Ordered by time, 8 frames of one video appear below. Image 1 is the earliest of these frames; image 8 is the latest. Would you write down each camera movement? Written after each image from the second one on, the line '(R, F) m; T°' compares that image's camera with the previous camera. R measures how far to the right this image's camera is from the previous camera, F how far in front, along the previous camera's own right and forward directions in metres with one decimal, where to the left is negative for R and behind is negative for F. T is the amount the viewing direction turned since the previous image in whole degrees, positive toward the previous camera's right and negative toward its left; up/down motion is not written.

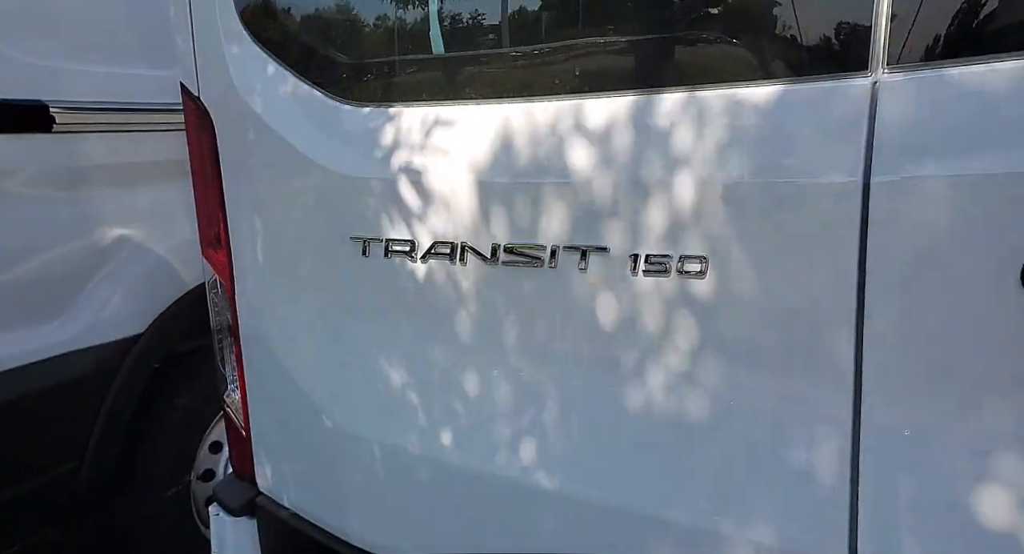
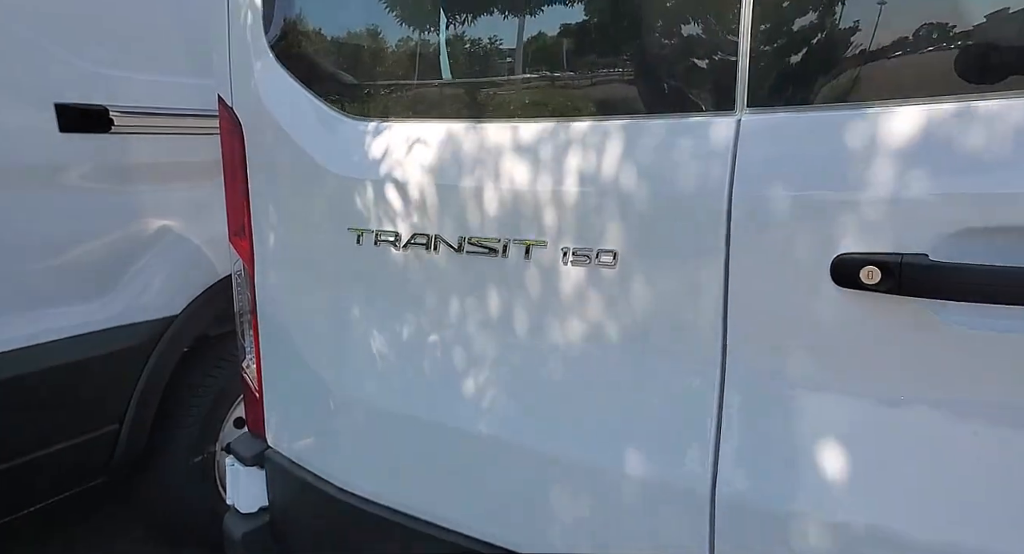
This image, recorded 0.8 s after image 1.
(+0.1, -0.2) m; -3°
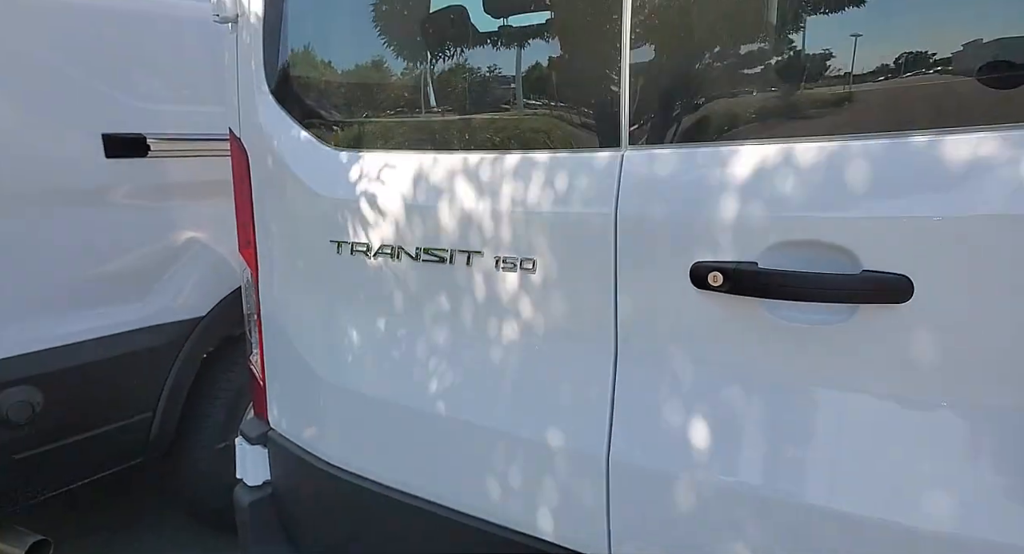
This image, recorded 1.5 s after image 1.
(+0.2, -0.2) m; -3°
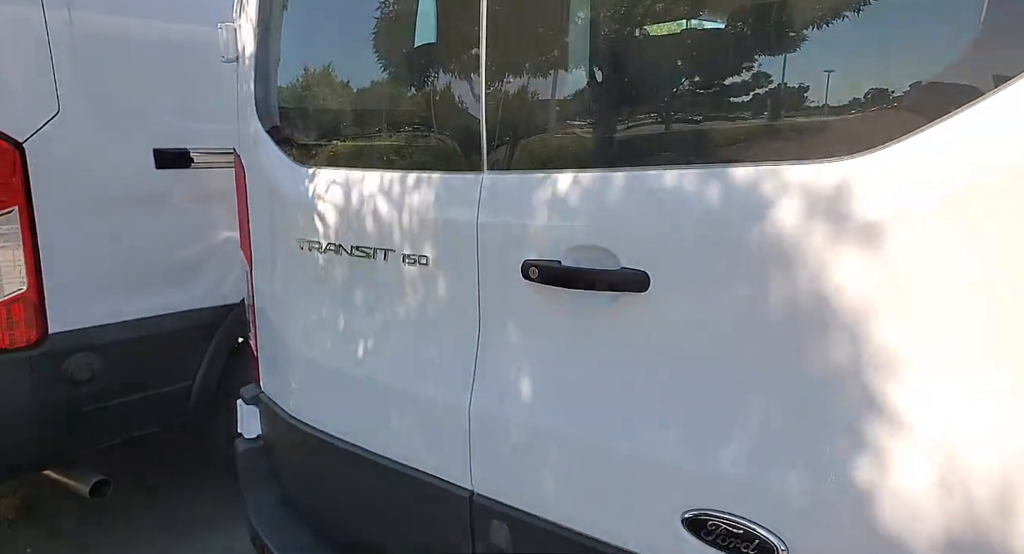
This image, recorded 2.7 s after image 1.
(+0.4, -0.4) m; -6°
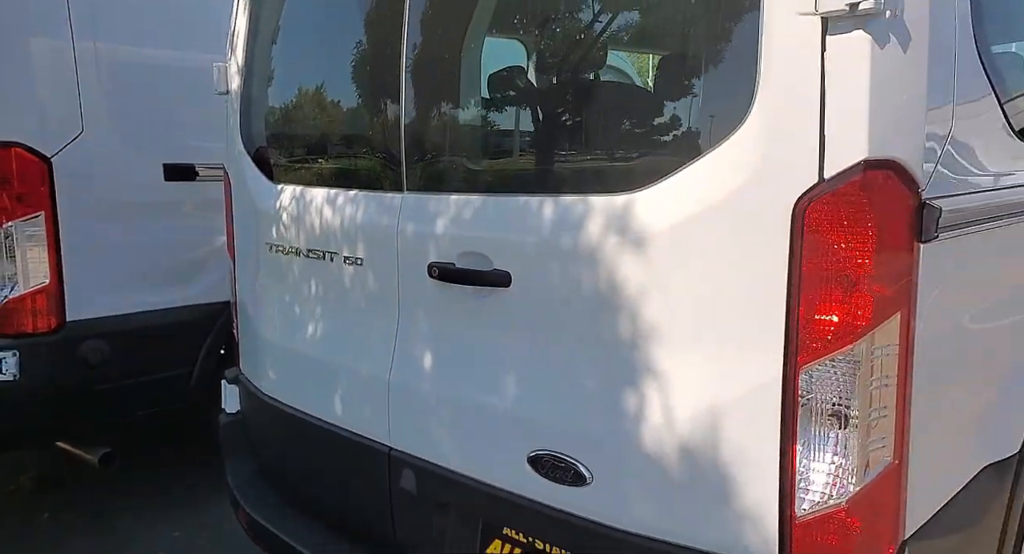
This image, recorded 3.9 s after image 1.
(+0.3, -0.4) m; -1°
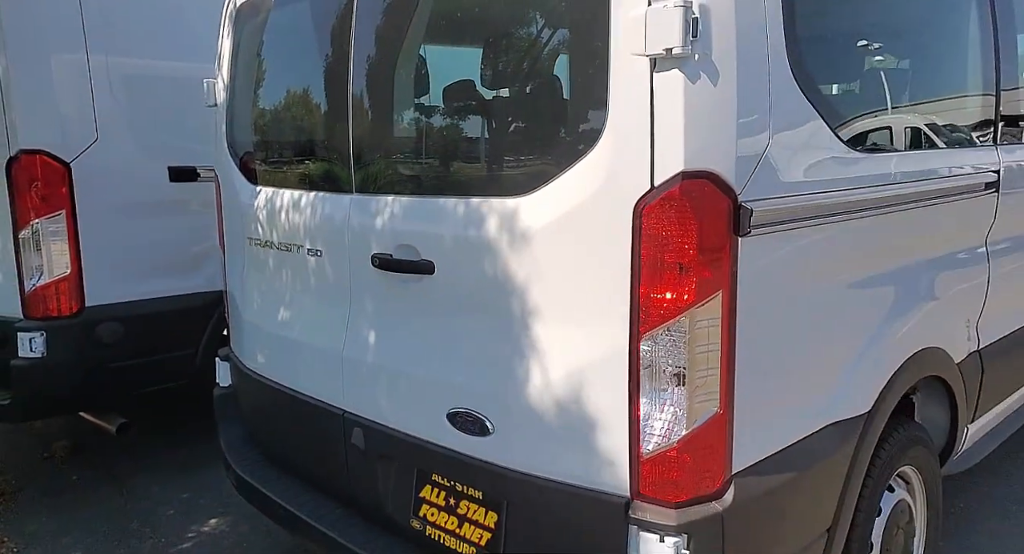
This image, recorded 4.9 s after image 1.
(+0.3, -0.3) m; -2°
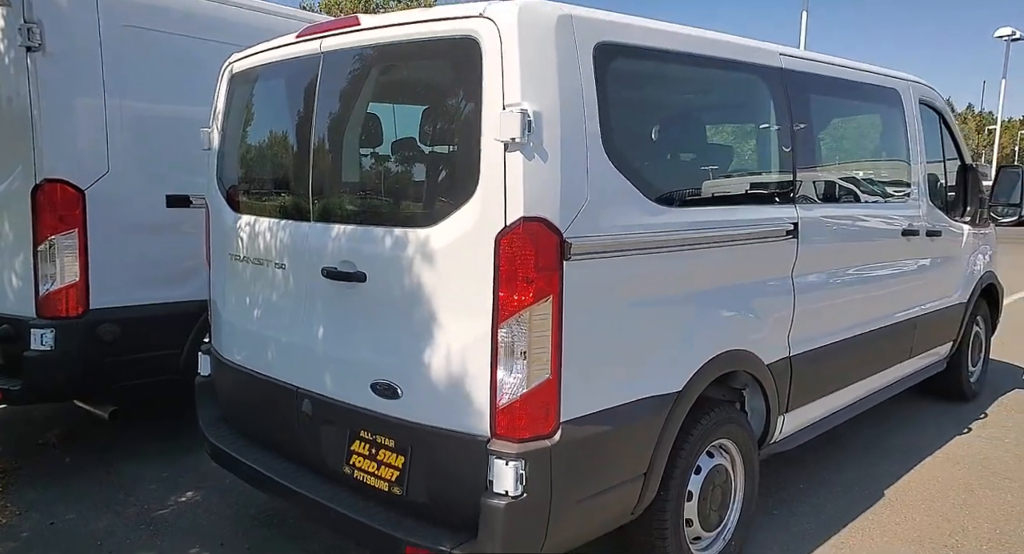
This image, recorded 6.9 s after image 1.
(+0.2, -0.8) m; +2°
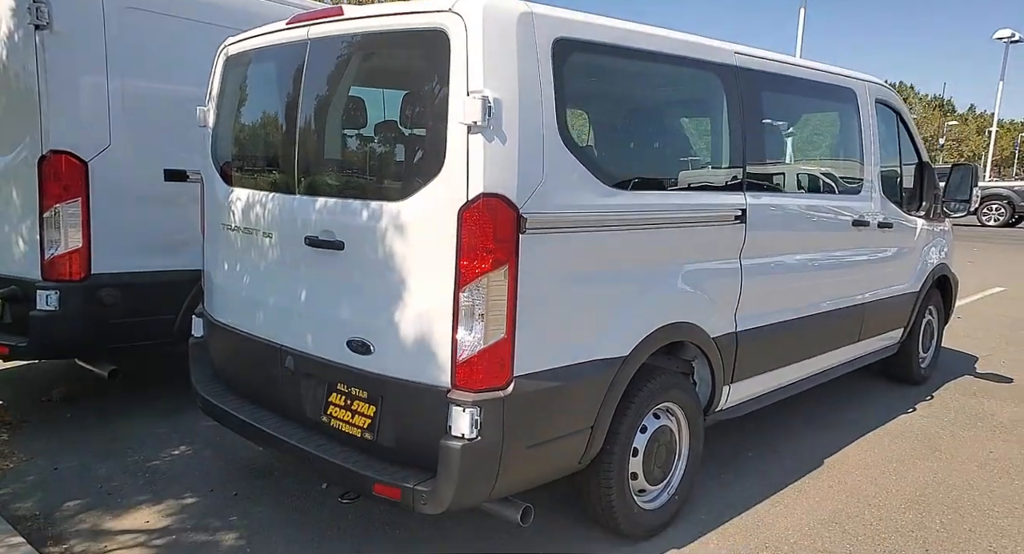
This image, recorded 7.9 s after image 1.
(+0.1, -0.3) m; 0°
